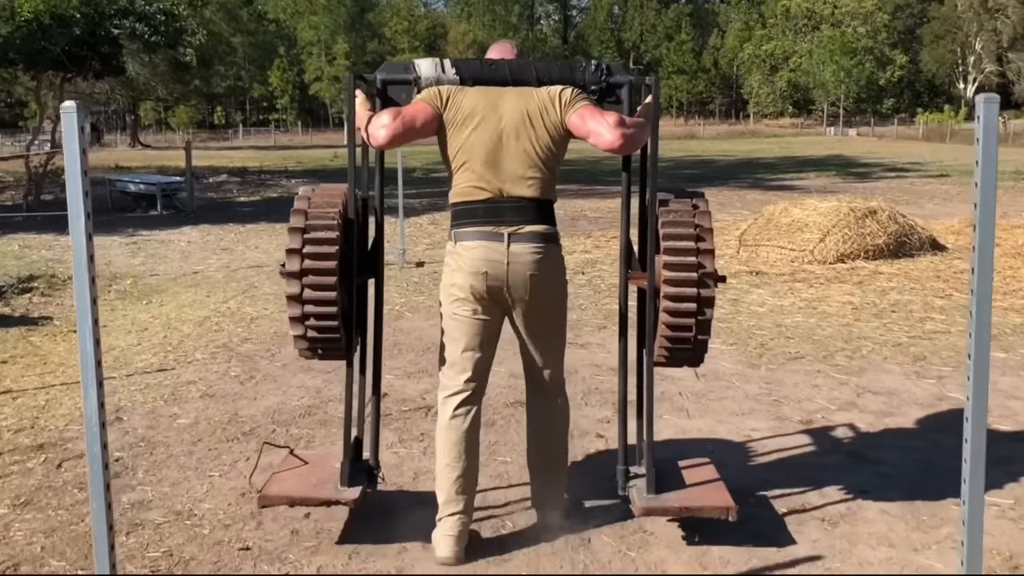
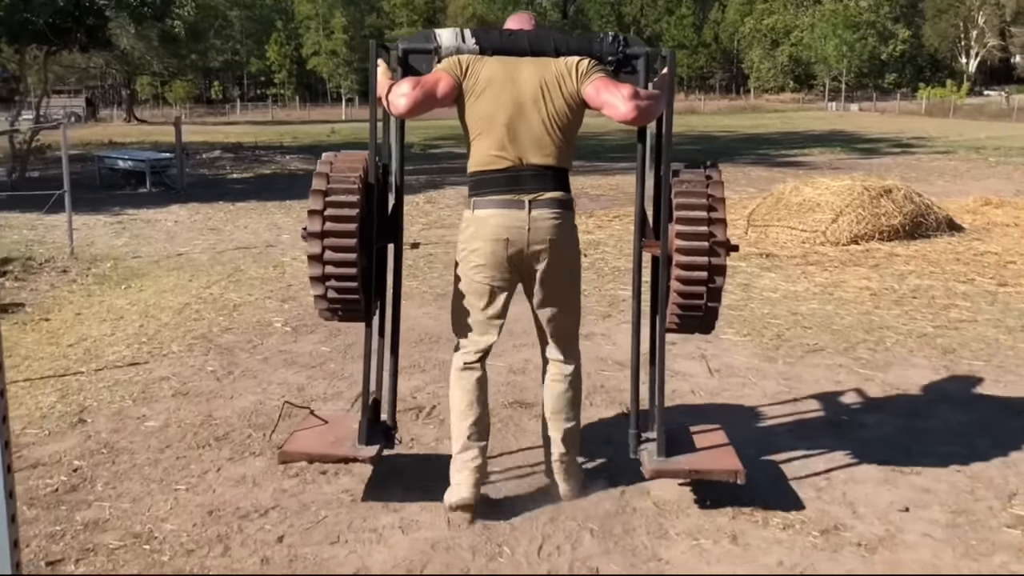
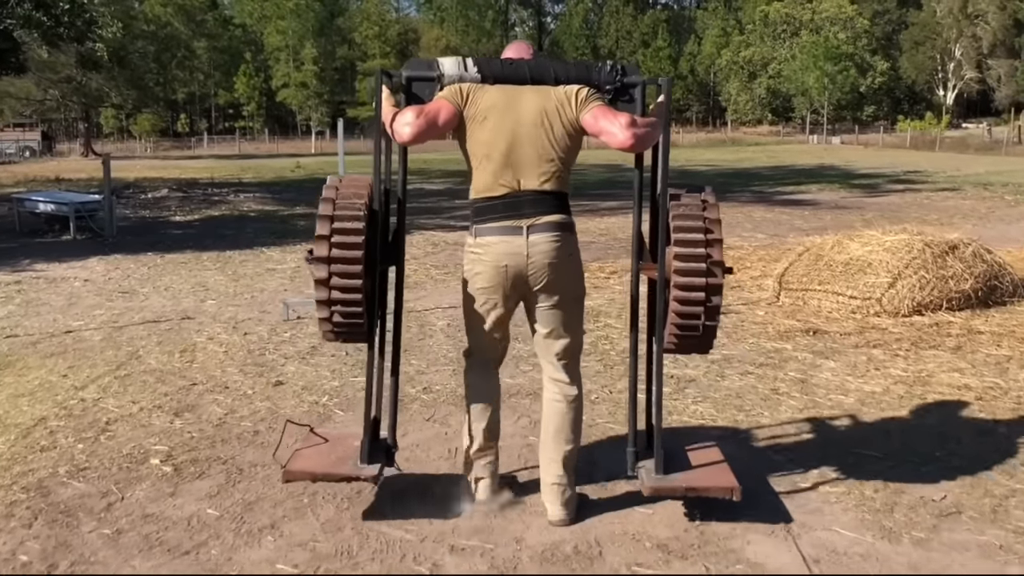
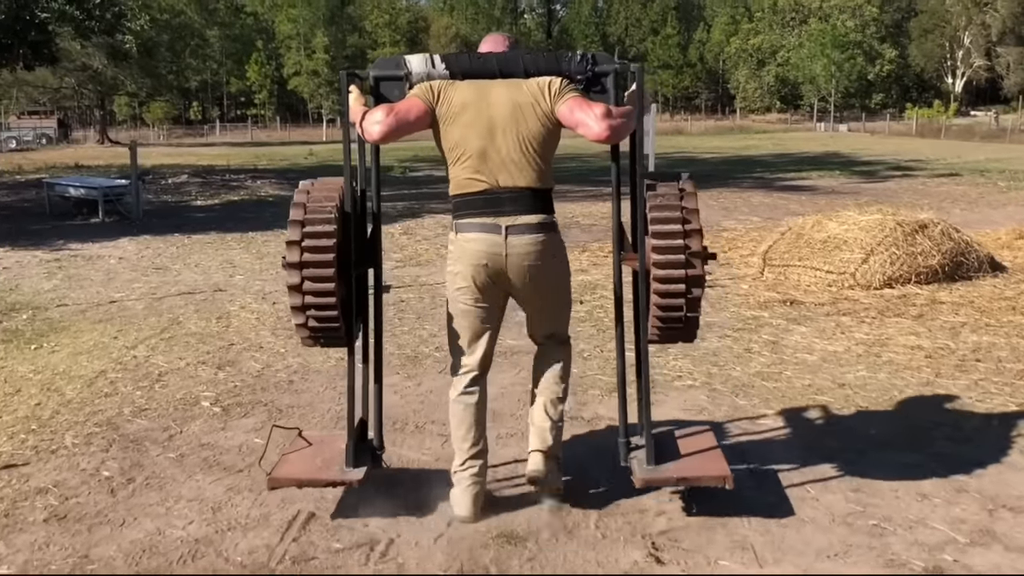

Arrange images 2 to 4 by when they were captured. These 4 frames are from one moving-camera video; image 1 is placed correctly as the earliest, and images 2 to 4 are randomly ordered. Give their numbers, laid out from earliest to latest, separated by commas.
2, 4, 3
